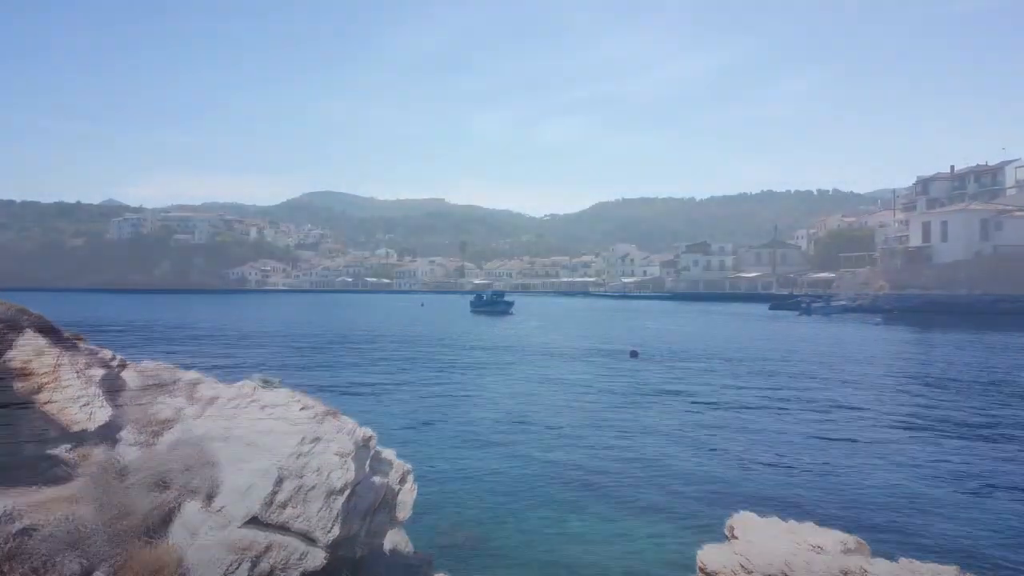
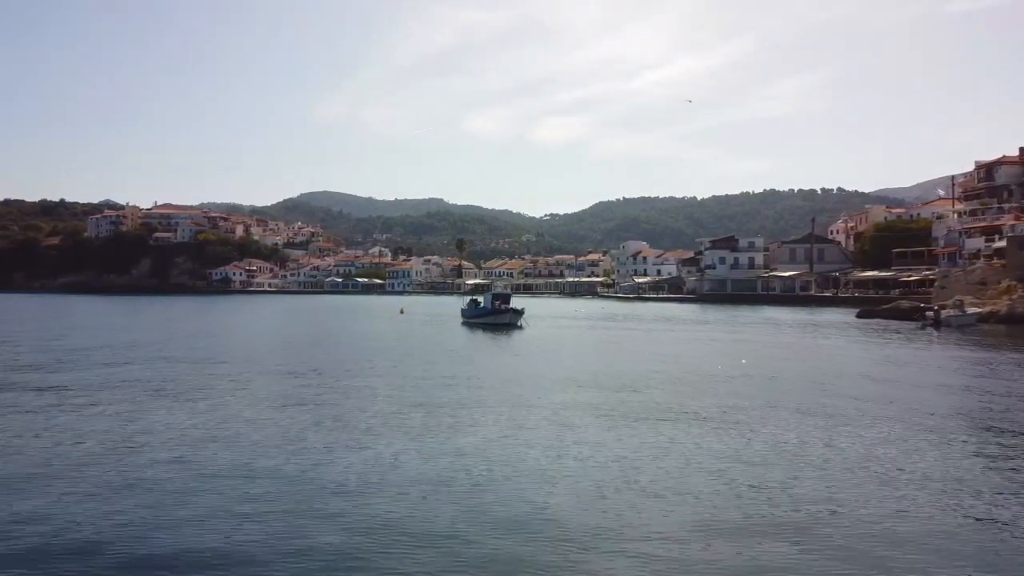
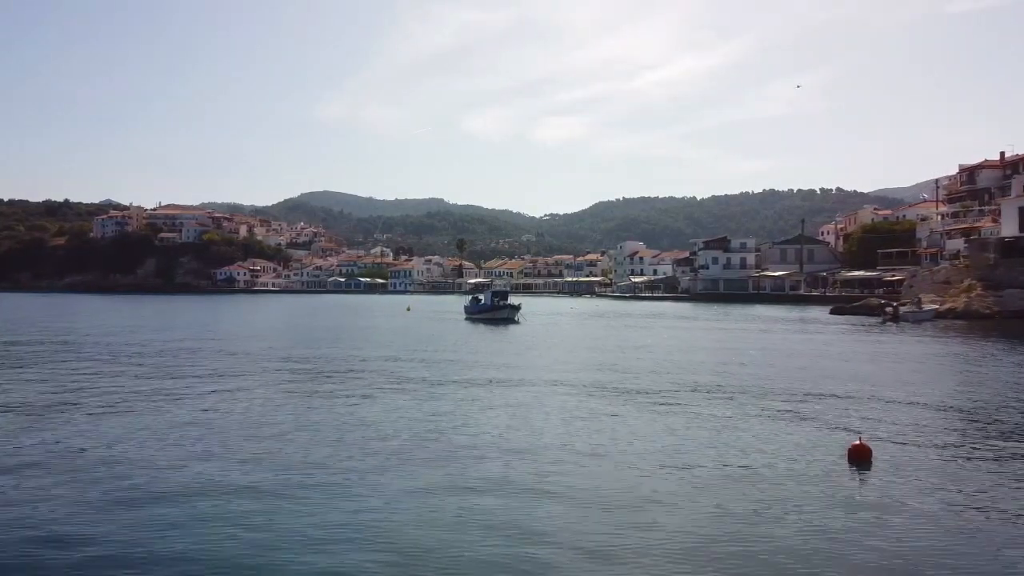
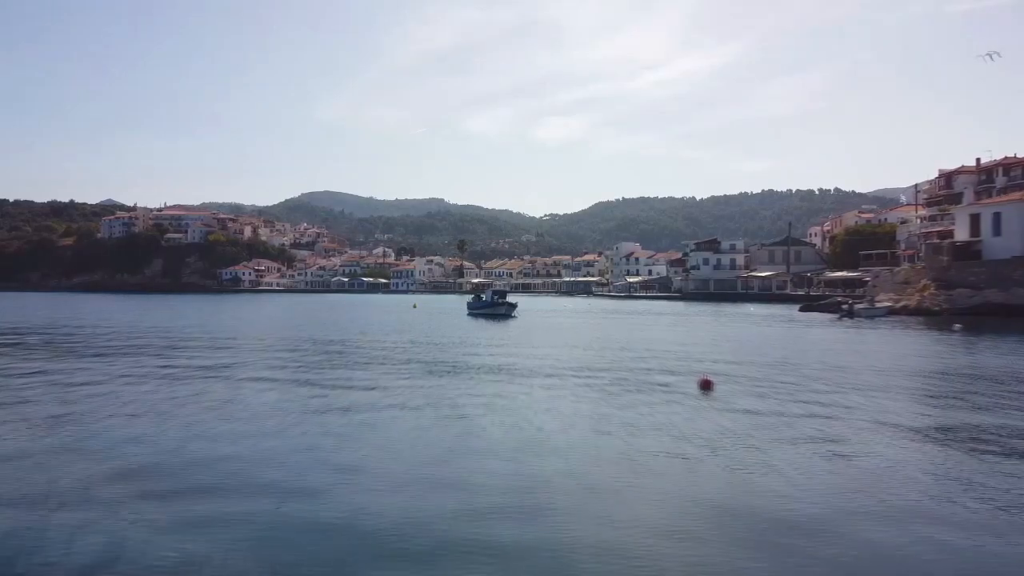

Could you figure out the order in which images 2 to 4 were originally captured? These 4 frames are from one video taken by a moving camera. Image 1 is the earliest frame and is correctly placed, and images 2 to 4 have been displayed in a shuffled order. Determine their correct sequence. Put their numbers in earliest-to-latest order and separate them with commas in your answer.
4, 3, 2
